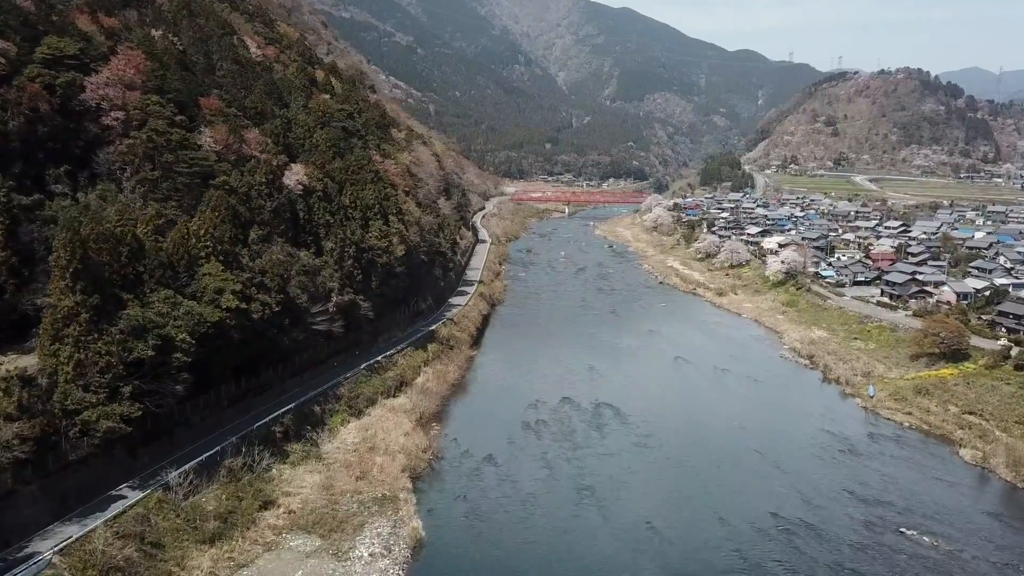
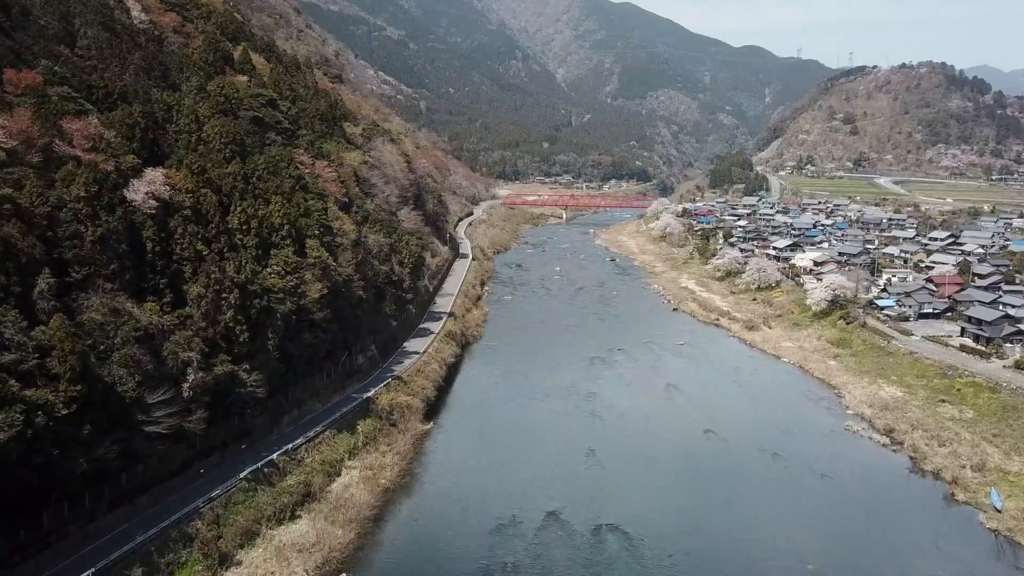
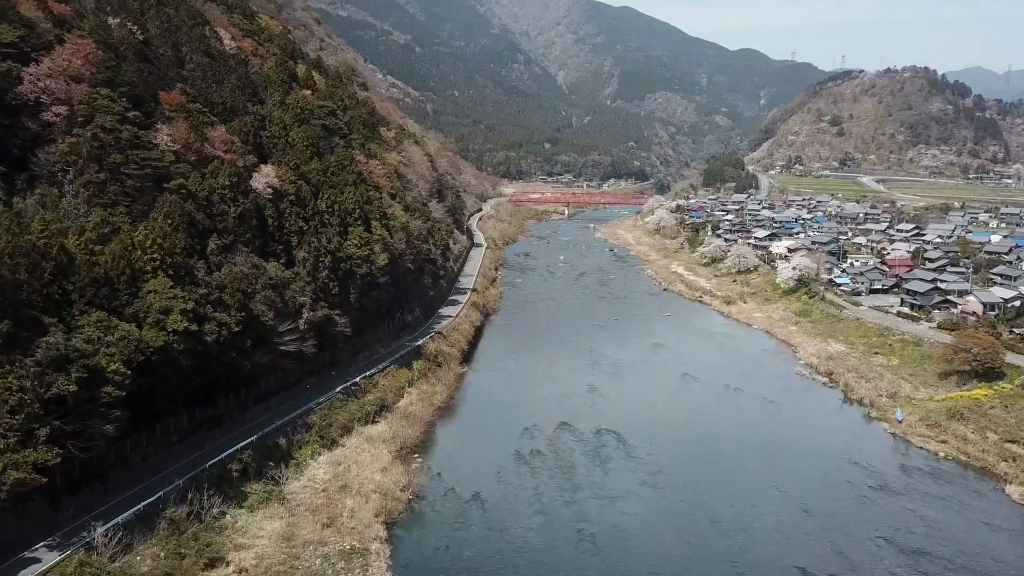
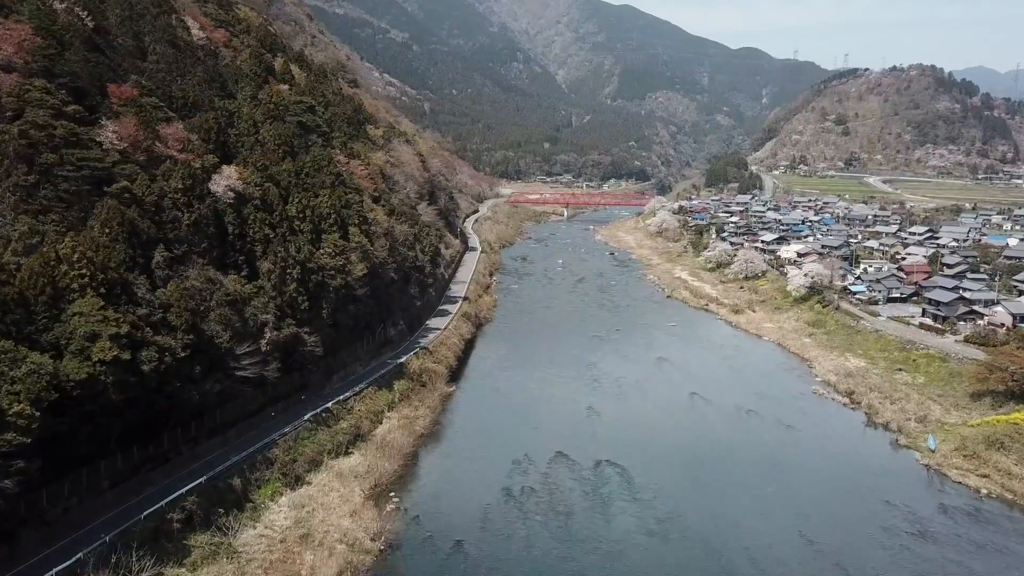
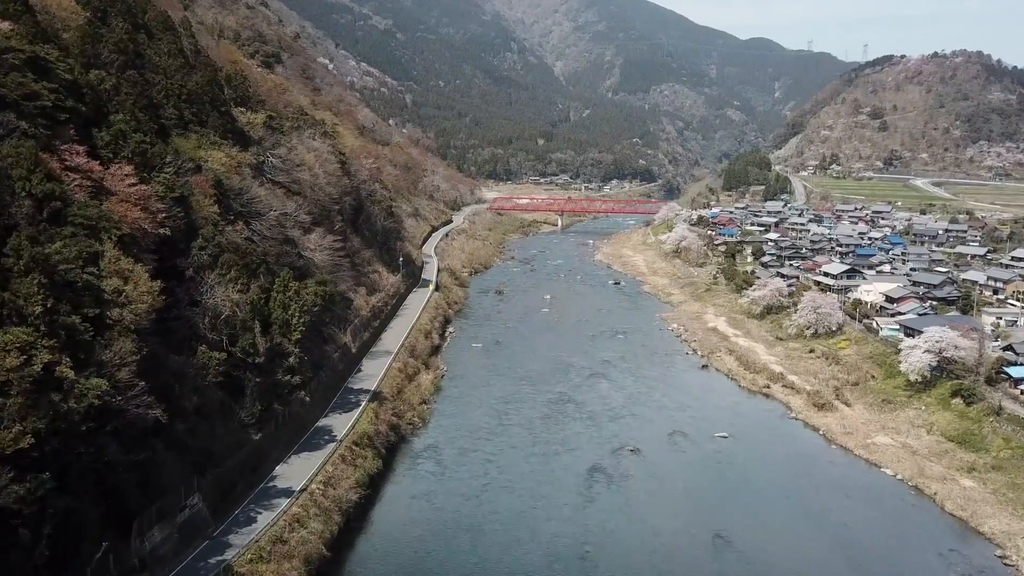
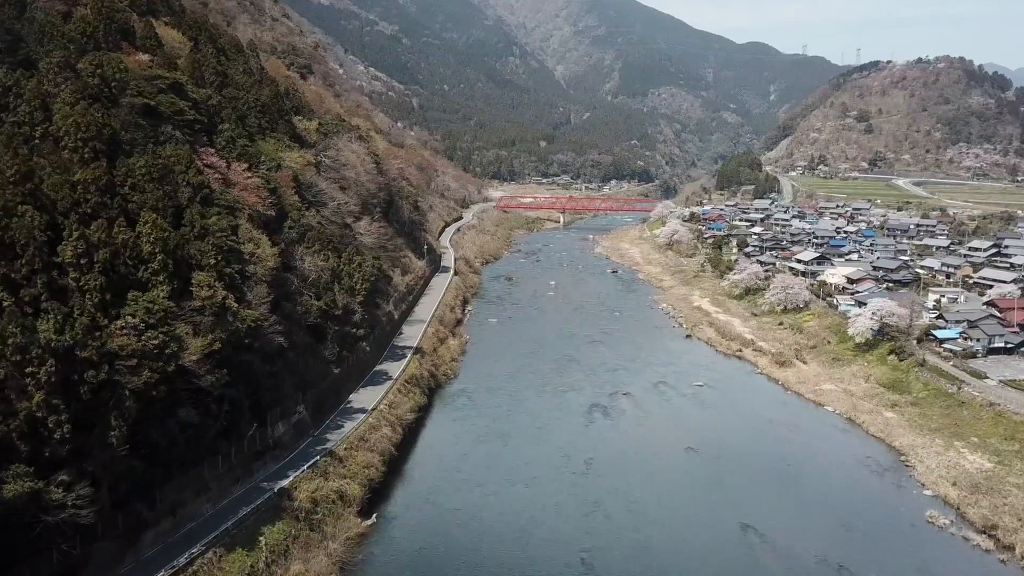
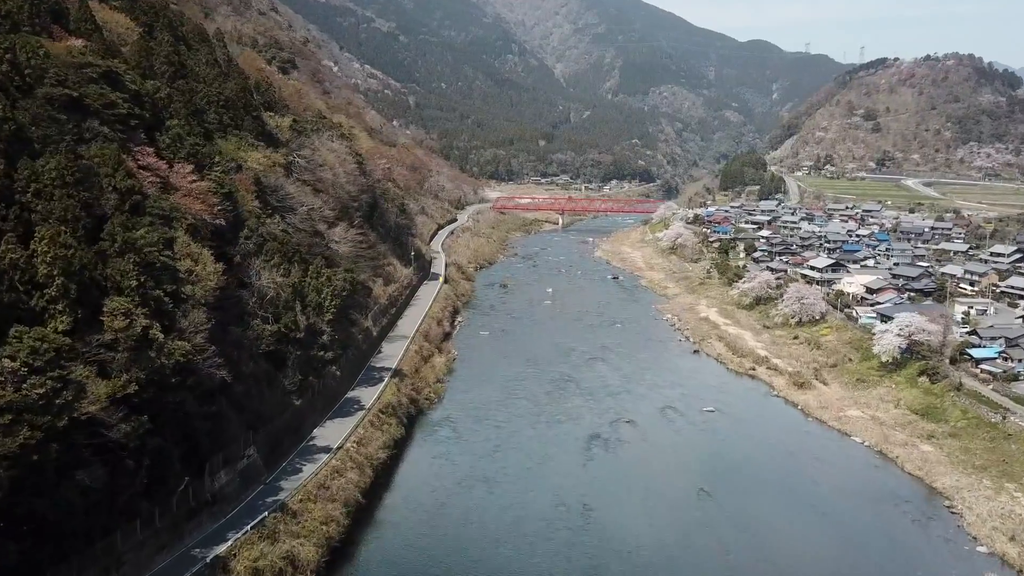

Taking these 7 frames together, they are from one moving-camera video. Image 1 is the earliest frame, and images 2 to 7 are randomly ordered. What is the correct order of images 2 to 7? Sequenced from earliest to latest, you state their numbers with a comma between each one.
3, 4, 2, 6, 7, 5
